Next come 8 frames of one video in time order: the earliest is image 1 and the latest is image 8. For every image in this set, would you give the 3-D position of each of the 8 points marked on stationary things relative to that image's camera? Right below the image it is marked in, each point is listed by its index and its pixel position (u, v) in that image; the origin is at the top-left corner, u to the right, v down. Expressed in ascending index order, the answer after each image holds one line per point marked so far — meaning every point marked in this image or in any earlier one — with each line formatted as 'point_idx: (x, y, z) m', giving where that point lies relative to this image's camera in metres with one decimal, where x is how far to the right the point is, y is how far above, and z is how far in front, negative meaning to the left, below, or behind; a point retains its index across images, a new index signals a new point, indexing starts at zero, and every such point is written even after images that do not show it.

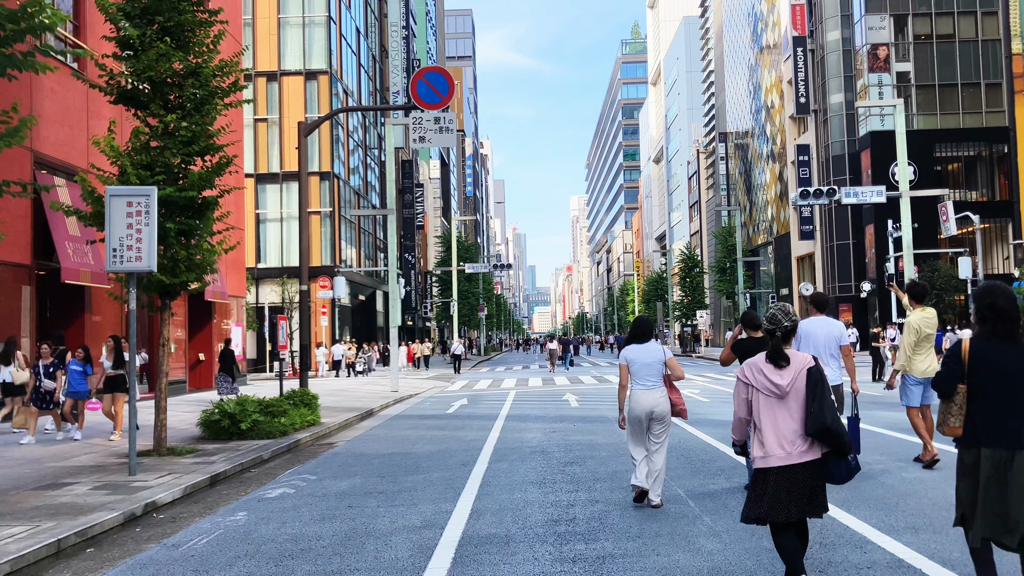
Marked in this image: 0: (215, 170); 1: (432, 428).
0: (-3.7, +1.5, +11.2) m
1: (-1.2, -2.2, +14.4) m
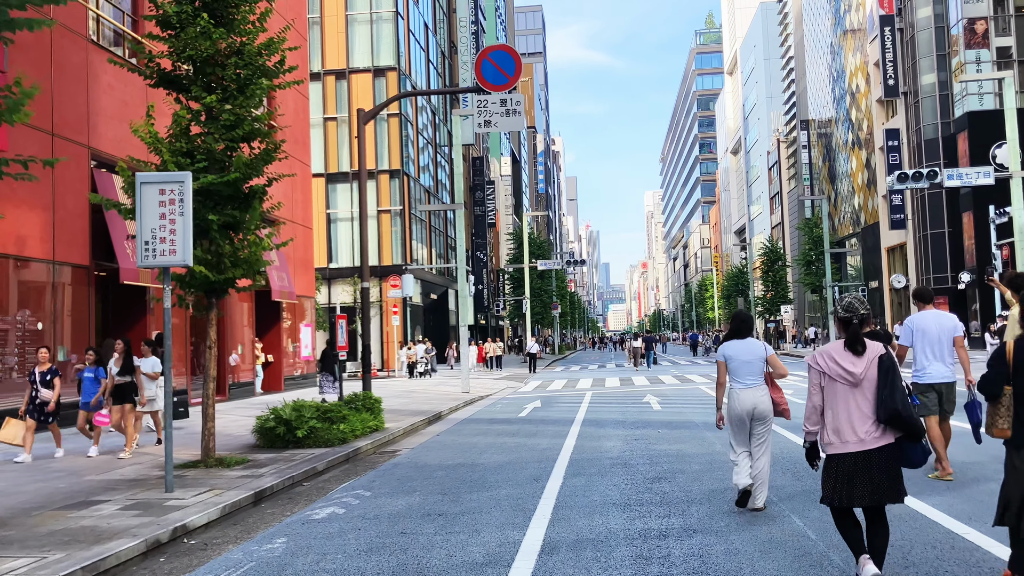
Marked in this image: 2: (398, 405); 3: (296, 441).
0: (-2.8, +1.5, +10.3) m
1: (-0.1, -2.1, +13.3) m
2: (-2.4, -2.5, +19.0) m
3: (-2.8, -2.0, +11.6) m
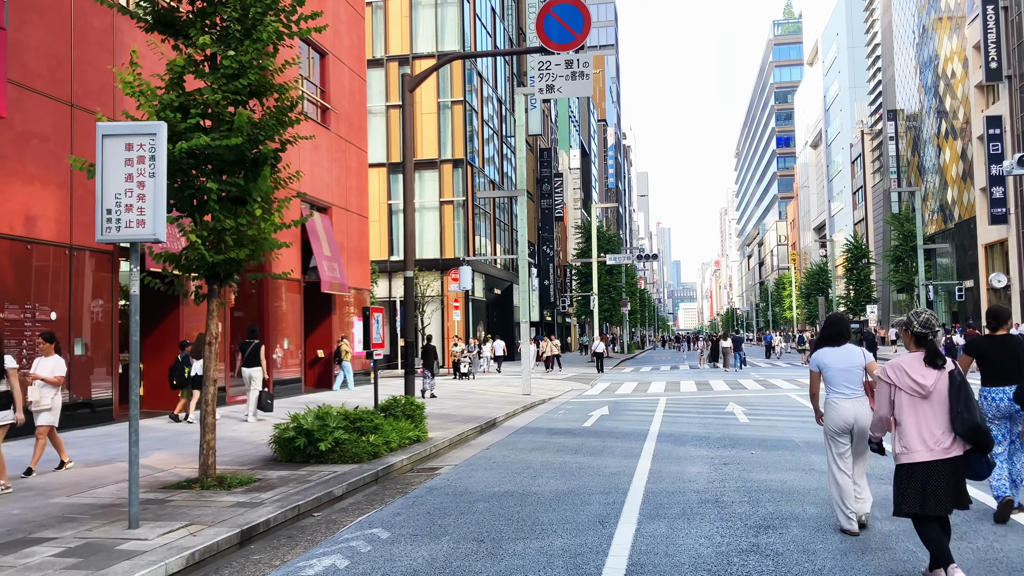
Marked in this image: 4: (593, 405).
0: (-2.2, +1.6, +8.6) m
1: (+0.7, -2.0, +11.4) m
2: (-1.2, -2.3, +17.2) m
3: (-2.1, -1.8, +9.8) m
4: (+1.7, -2.4, +18.7) m
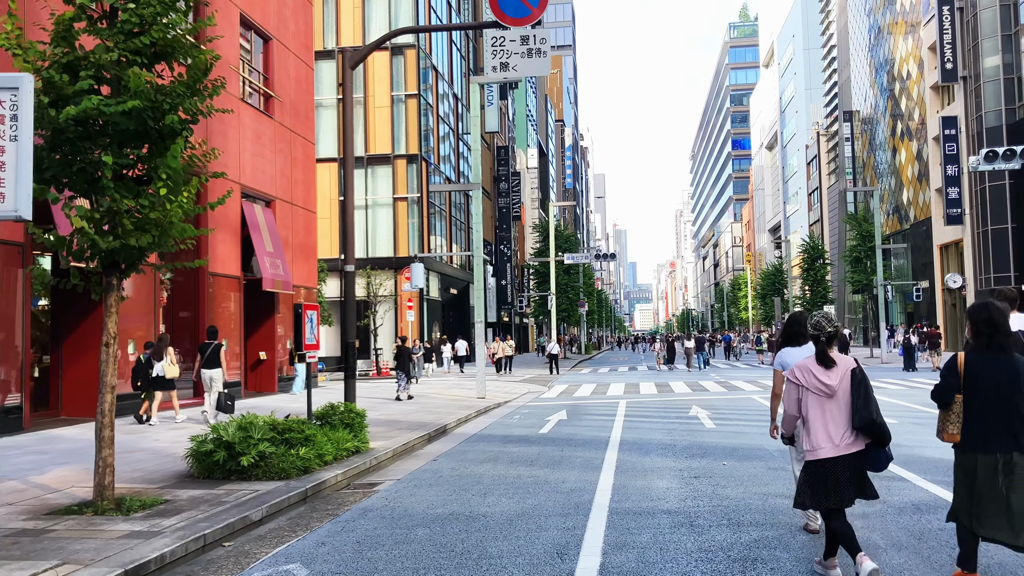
0: (-2.7, +1.7, +7.4) m
1: (+0.1, -2.0, +10.3) m
2: (-2.1, -2.3, +16.1) m
3: (-2.6, -1.8, +8.7) m
4: (+0.7, -2.4, +17.7) m
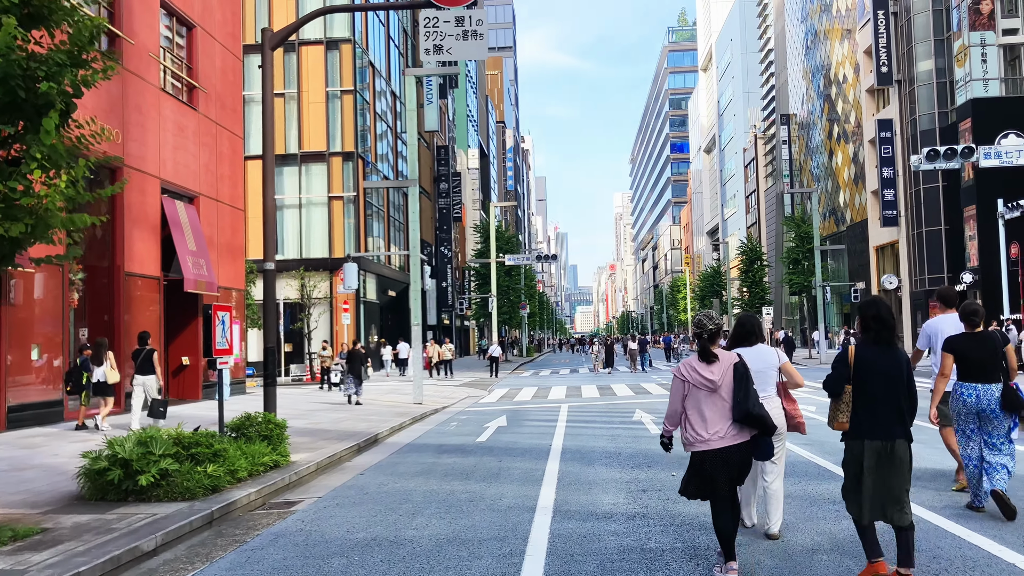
0: (-3.2, +1.7, +6.5) m
1: (-0.6, -2.0, +9.6) m
2: (-3.1, -2.3, +15.2) m
3: (-3.2, -1.7, +7.7) m
4: (-0.4, -2.4, +17.0) m
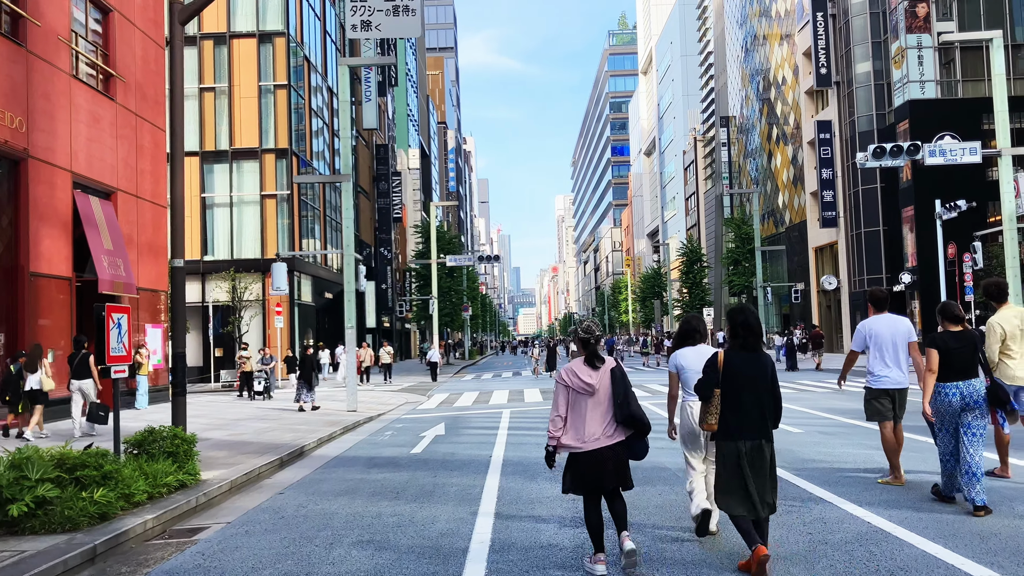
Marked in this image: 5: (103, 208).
0: (-3.6, +1.7, +5.4) m
1: (-1.2, -1.9, +8.6) m
2: (-4.1, -2.3, +14.1) m
3: (-3.7, -1.7, +6.6) m
4: (-1.5, -2.4, +16.0) m
5: (-8.9, +1.8, +19.7) m
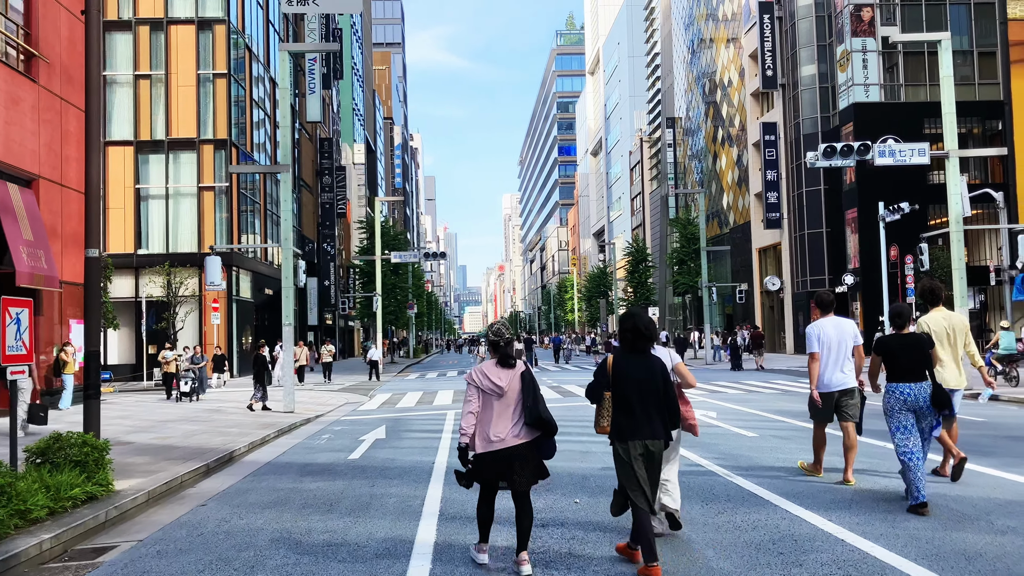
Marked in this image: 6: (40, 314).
0: (-3.9, +1.8, +4.6) m
1: (-1.7, -1.9, +8.0) m
2: (-4.9, -2.2, +13.3) m
3: (-4.1, -1.7, +5.8) m
4: (-2.5, -2.3, +15.3) m
5: (-10.1, +1.9, +18.5) m
6: (-10.1, -0.6, +19.2) m
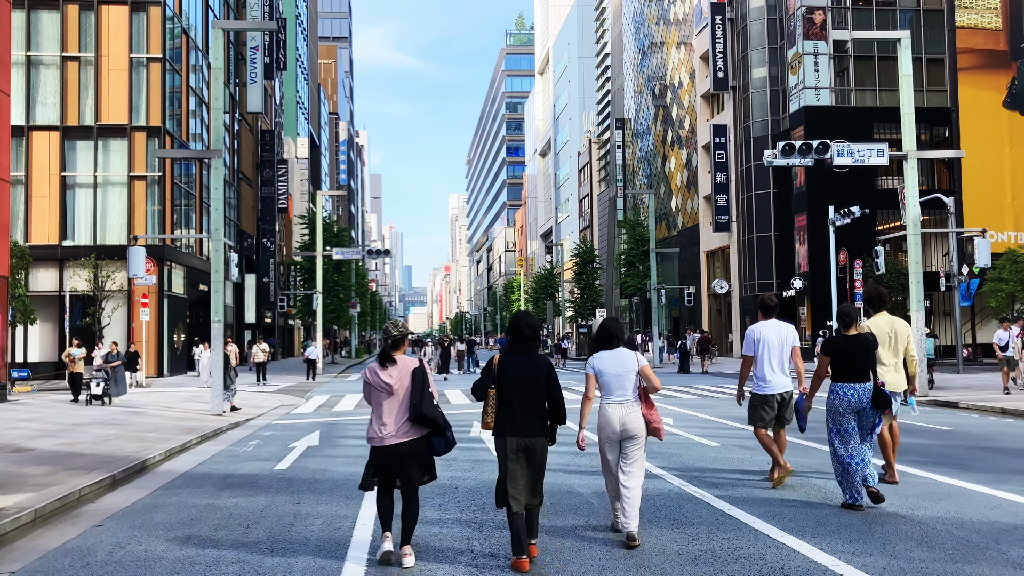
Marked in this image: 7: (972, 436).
0: (-4.1, +1.9, +3.4) m
1: (-2.2, -1.8, +6.9) m
2: (-5.7, -2.1, +12.0) m
3: (-4.4, -1.5, +4.6) m
4: (-3.4, -2.2, +14.2) m
5: (-11.0, +2.1, +16.9) m
6: (-11.2, -0.4, +17.6) m
7: (+5.8, -1.8, +11.2) m
